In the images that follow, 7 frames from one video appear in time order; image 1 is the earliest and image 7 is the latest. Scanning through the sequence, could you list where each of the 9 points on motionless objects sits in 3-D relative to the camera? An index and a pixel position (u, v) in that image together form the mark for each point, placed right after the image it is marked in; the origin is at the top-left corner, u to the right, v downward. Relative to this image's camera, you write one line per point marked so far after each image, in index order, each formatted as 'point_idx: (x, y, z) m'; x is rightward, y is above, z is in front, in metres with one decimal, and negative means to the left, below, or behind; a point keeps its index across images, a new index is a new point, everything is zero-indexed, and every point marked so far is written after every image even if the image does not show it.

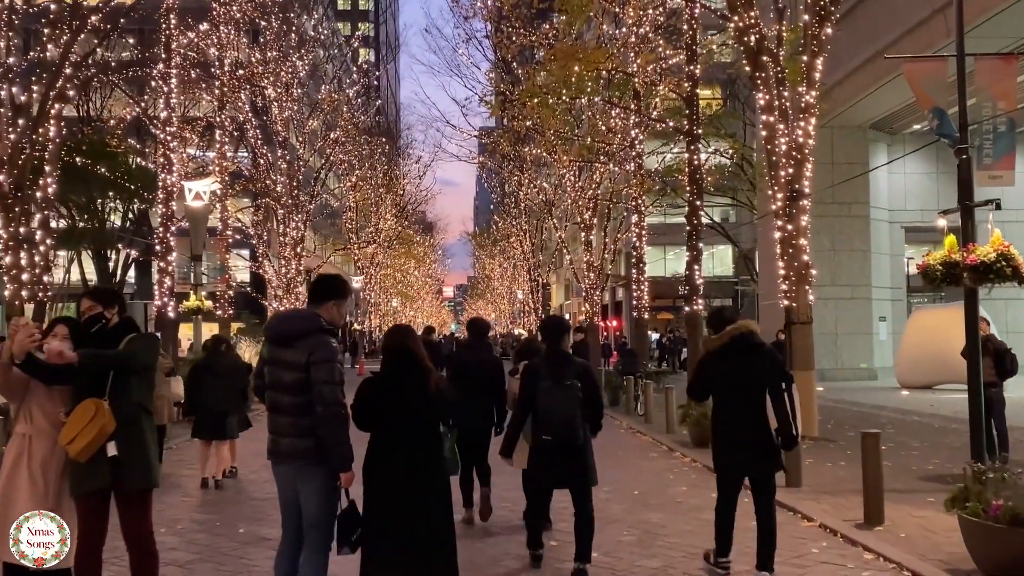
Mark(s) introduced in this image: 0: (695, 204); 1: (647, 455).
0: (+3.7, +1.7, +18.6) m
1: (+1.7, -2.1, +11.8) m
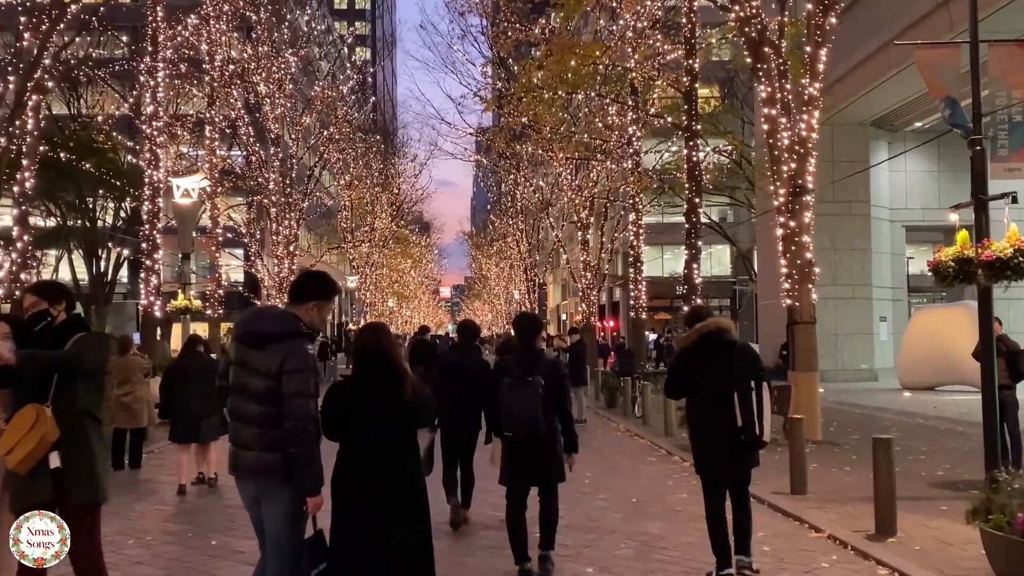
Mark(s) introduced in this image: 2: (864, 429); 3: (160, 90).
0: (+3.6, +1.7, +18.2) m
1: (+1.6, -2.1, +11.4) m
2: (+5.4, -2.1, +14.1) m
3: (-7.1, +4.0, +18.6) m
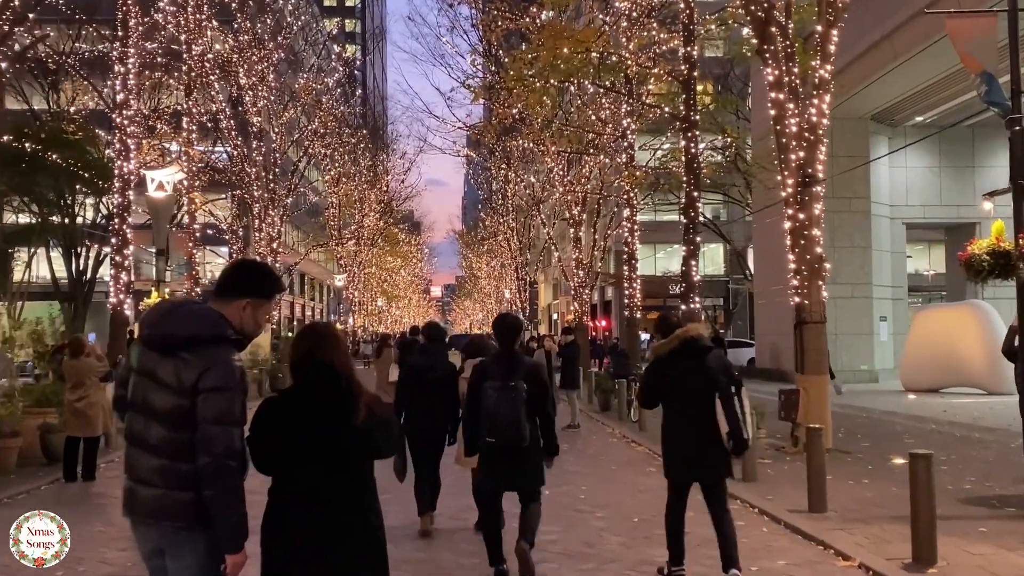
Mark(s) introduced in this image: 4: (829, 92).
0: (+3.4, +1.8, +17.4) m
1: (+1.5, -2.1, +10.5) m
2: (+5.2, -2.1, +13.3) m
3: (-7.3, +4.0, +17.7) m
4: (+3.9, +2.4, +11.5) m
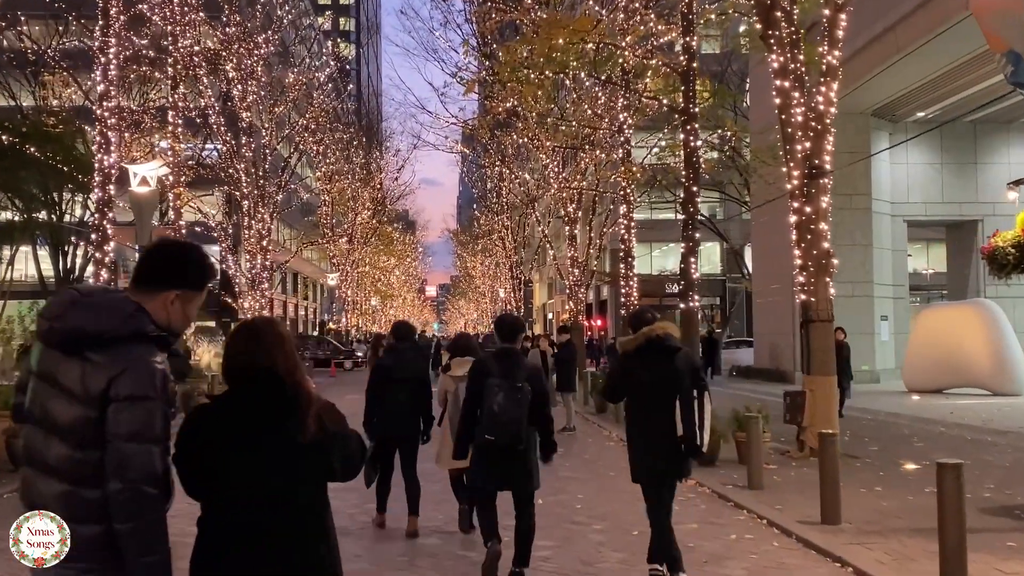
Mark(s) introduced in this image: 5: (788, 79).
0: (+3.3, +1.8, +16.9) m
1: (+1.4, -2.0, +10.0) m
2: (+5.1, -2.1, +12.8) m
3: (-7.4, +4.1, +17.1) m
4: (+3.8, +2.5, +10.9) m
5: (+3.3, +2.5, +11.1) m
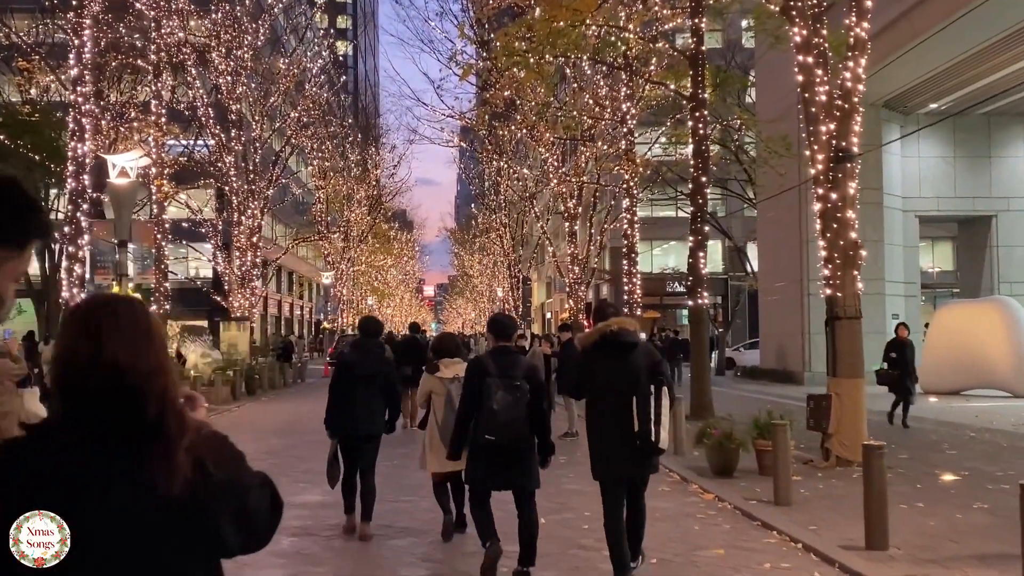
0: (+3.2, +1.9, +16.0) m
1: (+1.4, -2.0, +9.1) m
2: (+5.1, -2.0, +11.9) m
3: (-7.4, +4.1, +16.2) m
4: (+3.8, +2.5, +10.0) m
5: (+3.3, +2.6, +10.2) m
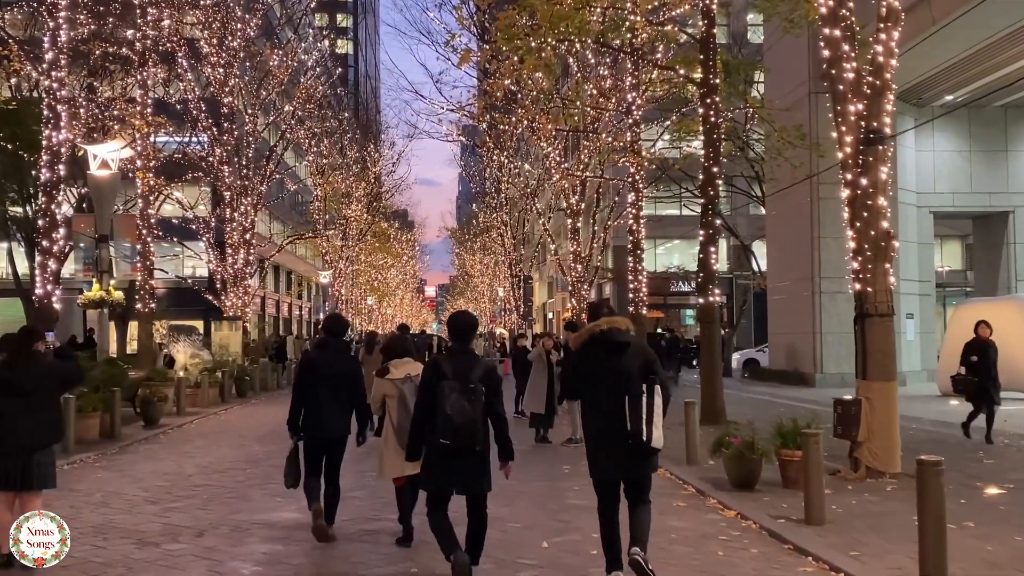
0: (+3.2, +1.9, +15.1) m
1: (+1.4, -1.9, +8.2) m
2: (+5.1, -2.0, +11.0) m
3: (-7.4, +4.2, +15.3) m
4: (+3.8, +2.6, +9.1) m
5: (+3.3, +2.6, +9.3) m
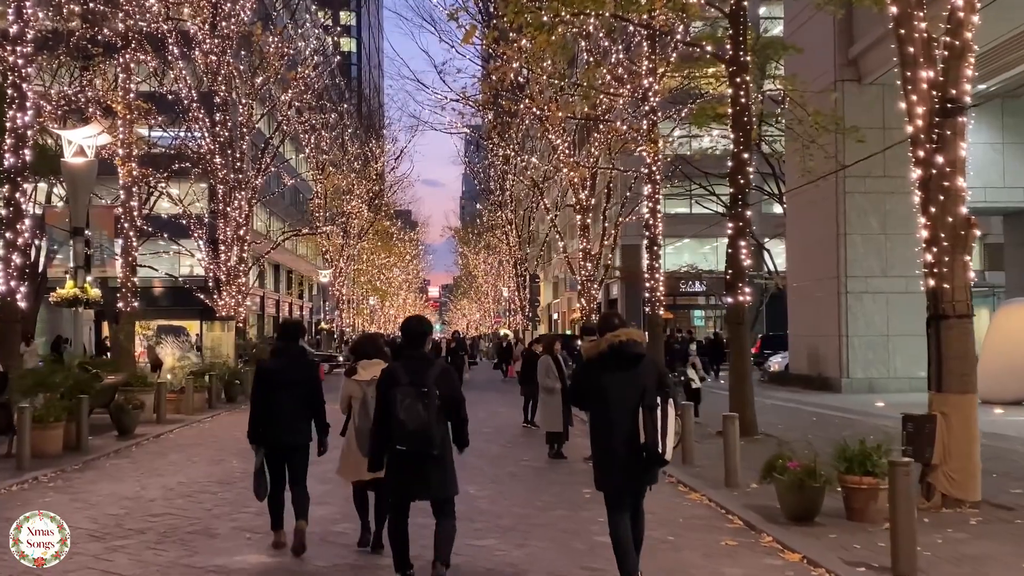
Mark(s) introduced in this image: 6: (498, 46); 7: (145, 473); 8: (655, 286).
0: (+3.4, +1.9, +13.7) m
1: (+1.5, -1.9, +6.9) m
2: (+5.2, -1.9, +9.6) m
3: (-7.3, +4.2, +14.0) m
4: (+3.9, +2.6, +7.8) m
5: (+3.4, +2.7, +8.0) m
6: (-0.3, +5.0, +19.2) m
7: (-4.0, -2.0, +10.2) m
8: (+3.1, 0.0, +19.8) m
